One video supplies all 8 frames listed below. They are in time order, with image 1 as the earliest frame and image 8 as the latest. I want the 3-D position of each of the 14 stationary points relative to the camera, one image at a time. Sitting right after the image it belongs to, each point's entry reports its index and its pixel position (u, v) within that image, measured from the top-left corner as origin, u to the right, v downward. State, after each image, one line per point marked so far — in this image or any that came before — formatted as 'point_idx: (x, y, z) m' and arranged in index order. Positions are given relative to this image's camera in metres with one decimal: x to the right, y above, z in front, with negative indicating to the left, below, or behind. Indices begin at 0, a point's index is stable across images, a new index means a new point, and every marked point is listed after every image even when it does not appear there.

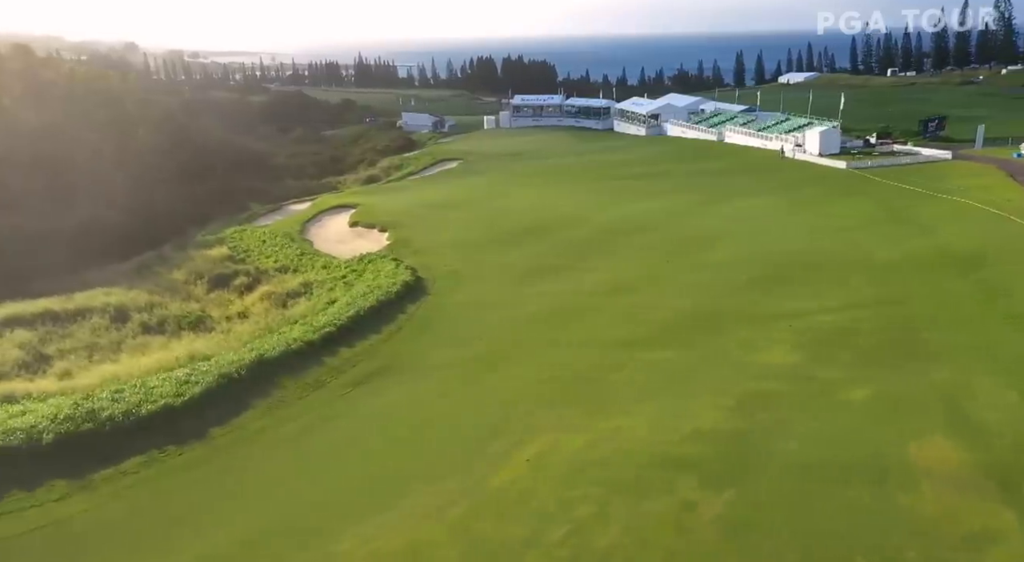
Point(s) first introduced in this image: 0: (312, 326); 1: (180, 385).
0: (-4.7, -1.0, +17.8) m
1: (-6.3, -2.0, +14.5) m
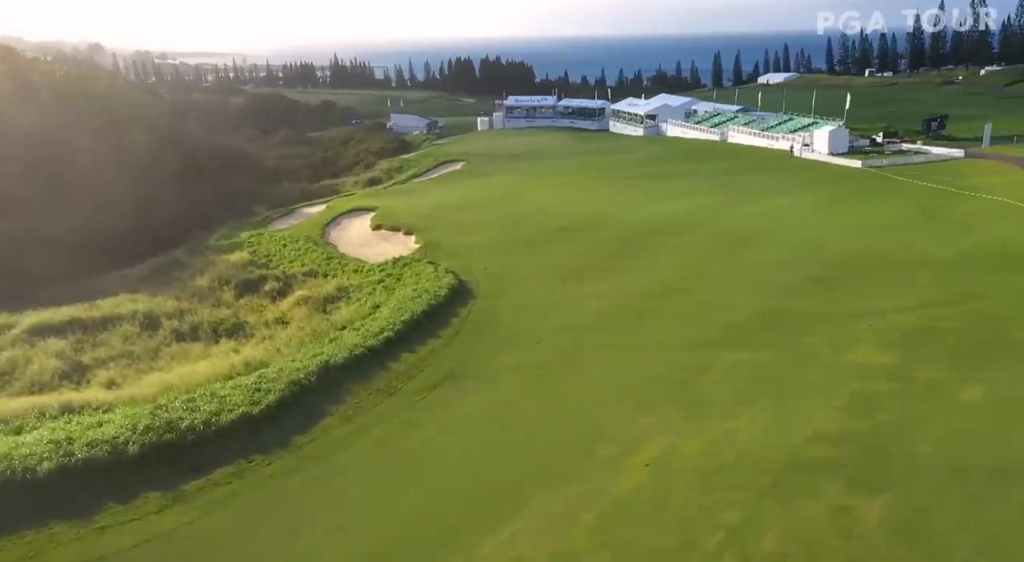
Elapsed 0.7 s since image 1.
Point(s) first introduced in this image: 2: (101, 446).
0: (-3.3, -1.1, +17.6) m
1: (-4.9, -2.1, +14.3) m
2: (-6.6, -2.7, +12.2) m
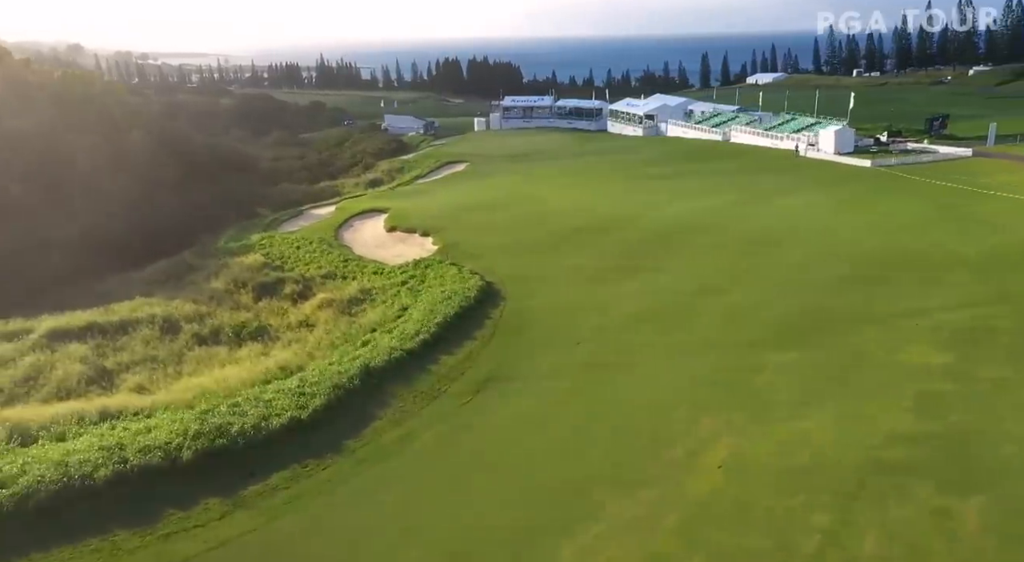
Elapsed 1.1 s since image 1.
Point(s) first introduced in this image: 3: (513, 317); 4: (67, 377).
0: (-2.5, -1.2, +17.5) m
1: (-4.0, -2.2, +14.2) m
2: (-5.7, -2.7, +12.0) m
3: (+0.1, -0.8, +18.5) m
4: (-11.3, -2.4, +19.2) m
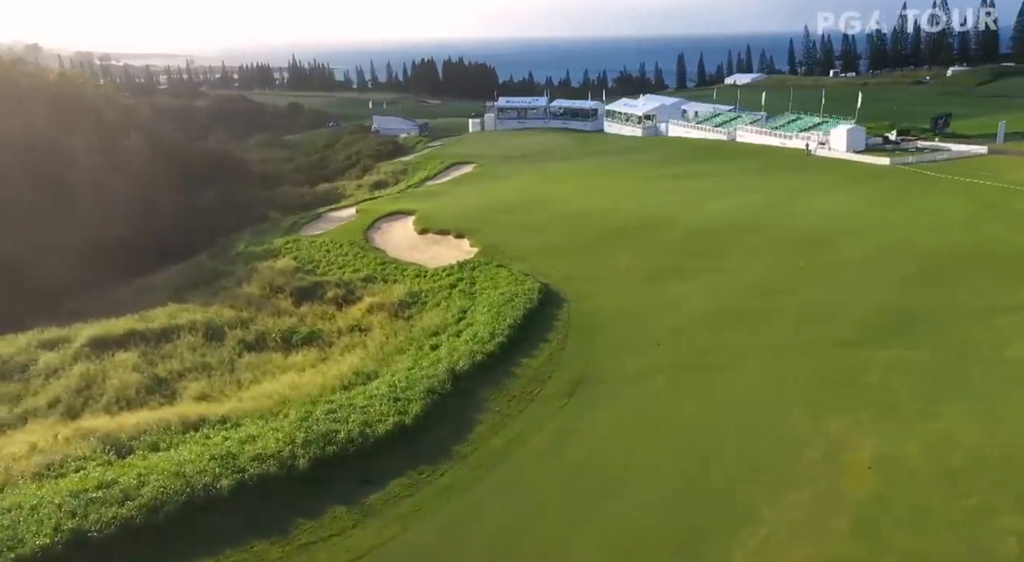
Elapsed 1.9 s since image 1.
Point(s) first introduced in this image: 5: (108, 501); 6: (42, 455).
0: (-0.8, -1.2, +17.4) m
1: (-2.2, -2.2, +14.0) m
2: (-3.8, -2.8, +11.8) m
3: (+1.7, -0.9, +18.5) m
4: (-9.6, -2.6, +18.9) m
5: (-5.7, -3.1, +10.8) m
6: (-8.1, -3.0, +13.1) m
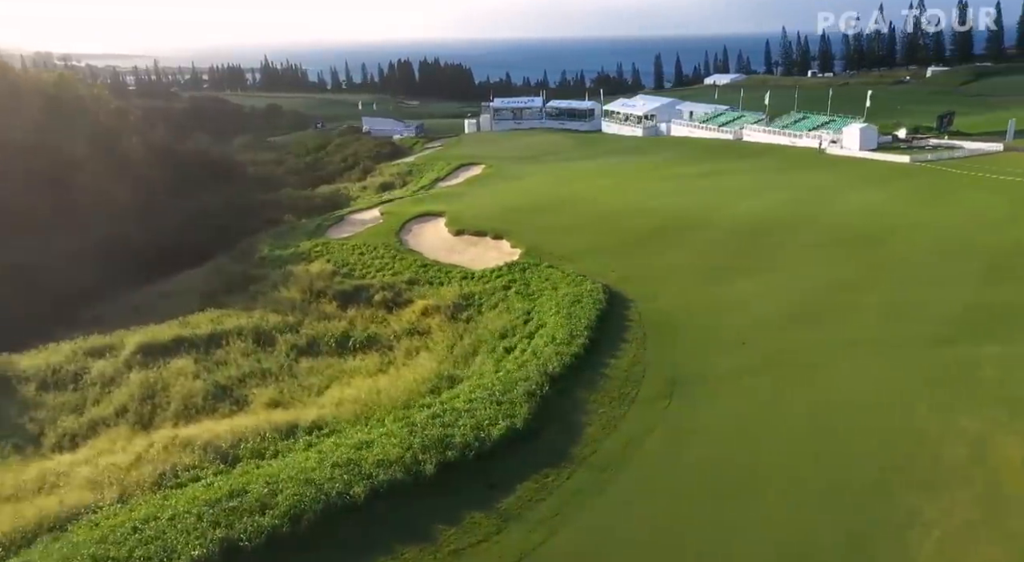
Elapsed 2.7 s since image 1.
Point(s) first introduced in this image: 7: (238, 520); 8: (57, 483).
0: (+1.0, -1.3, +17.3) m
1: (-0.3, -2.3, +13.9) m
2: (-1.8, -2.9, +11.7) m
3: (+3.5, -0.9, +18.5) m
4: (-7.9, -2.7, +18.5) m
5: (-3.7, -3.2, +10.6) m
6: (-6.1, -3.1, +12.9) m
7: (-3.7, -3.3, +10.4) m
8: (-7.8, -3.5, +13.1) m
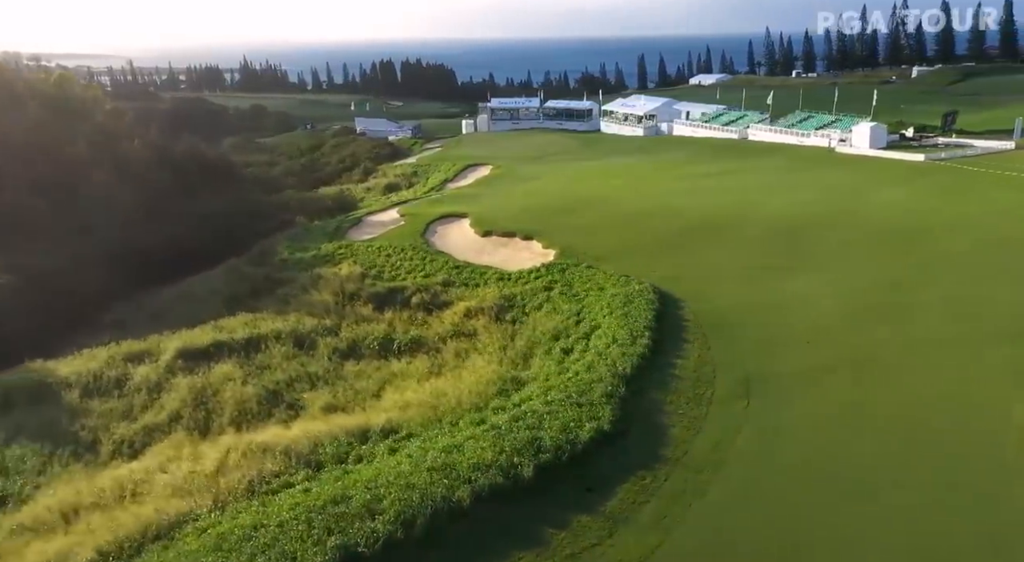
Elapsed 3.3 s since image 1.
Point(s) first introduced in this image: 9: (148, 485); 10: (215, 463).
0: (+2.4, -1.3, +17.3) m
1: (+1.2, -2.3, +13.8) m
2: (-0.3, -2.9, +11.6) m
3: (+4.9, -0.9, +18.5) m
4: (-6.5, -2.8, +18.3) m
5: (-2.2, -3.3, +10.5) m
6: (-4.6, -3.2, +12.7) m
7: (-2.2, -3.3, +10.3) m
8: (-6.3, -3.6, +12.9) m
9: (-6.3, -3.5, +13.1) m
10: (-5.3, -3.2, +13.5) m
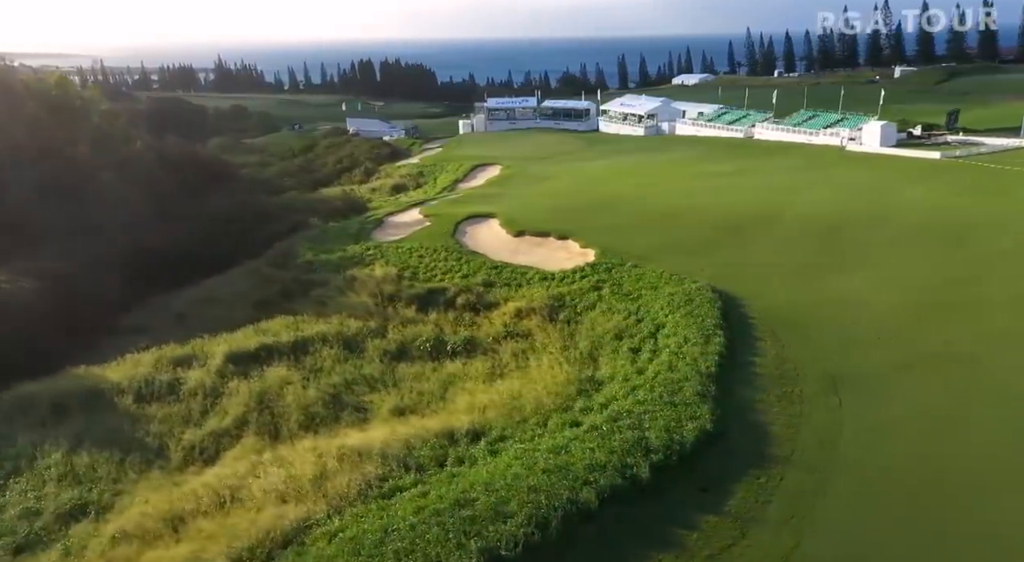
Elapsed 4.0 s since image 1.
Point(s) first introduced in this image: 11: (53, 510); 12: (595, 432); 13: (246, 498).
0: (+4.0, -1.3, +17.3) m
1: (+2.9, -2.3, +13.8) m
2: (+1.5, -2.9, +11.5) m
3: (+6.4, -0.8, +18.6) m
4: (-4.9, -2.9, +18.1) m
5: (-0.4, -3.3, +10.4) m
6: (-2.9, -3.2, +12.5) m
7: (-0.3, -3.3, +10.2) m
8: (-4.6, -3.6, +12.7) m
9: (-4.5, -3.6, +12.9) m
10: (-3.5, -3.3, +13.3) m
11: (-8.6, -4.3, +14.2) m
12: (+1.5, -2.6, +13.1) m
13: (-4.4, -3.6, +12.5) m
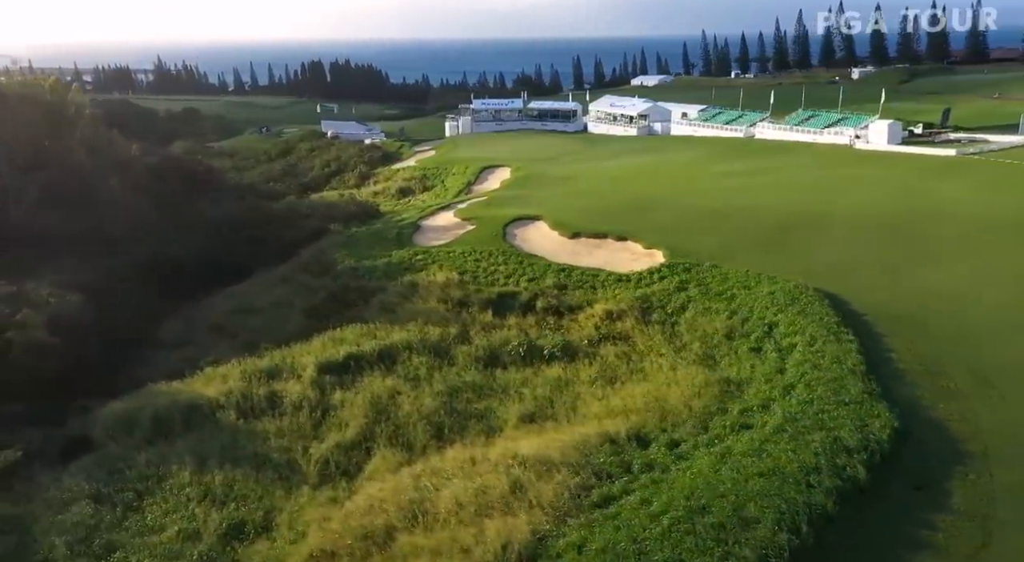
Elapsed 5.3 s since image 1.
0: (+6.9, -1.3, +17.5) m
1: (+6.1, -2.3, +13.9) m
2: (+4.8, -2.9, +11.5) m
3: (+9.3, -0.8, +18.9) m
4: (-1.9, -3.0, +17.7) m
5: (+3.0, -3.3, +10.3) m
6: (+0.4, -3.3, +12.3) m
7: (+3.1, -3.4, +10.1) m
8: (-1.3, -3.8, +12.3) m
9: (-1.3, -3.7, +12.5) m
10: (-0.3, -3.4, +13.0) m
11: (-5.4, -4.5, +13.5) m
12: (+4.7, -2.6, +13.1) m
13: (-1.1, -3.7, +12.2) m
